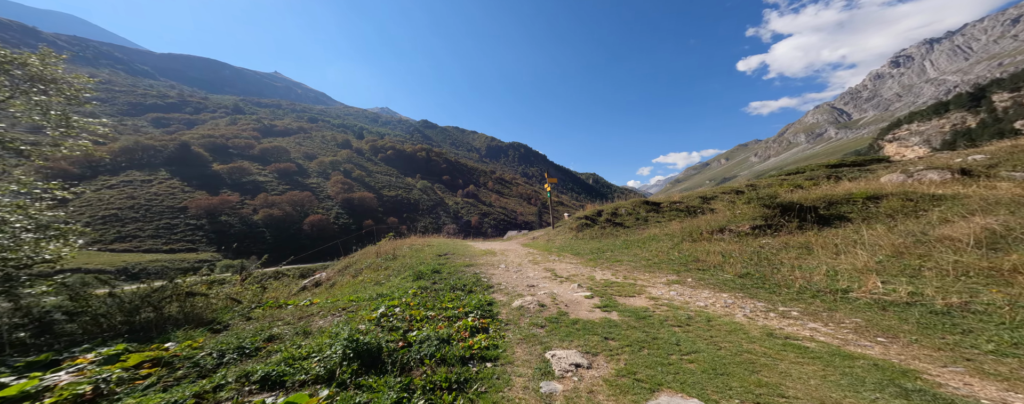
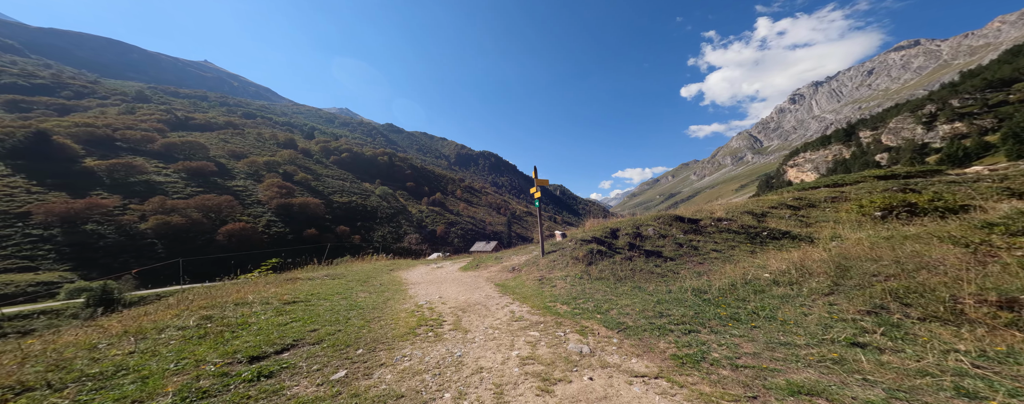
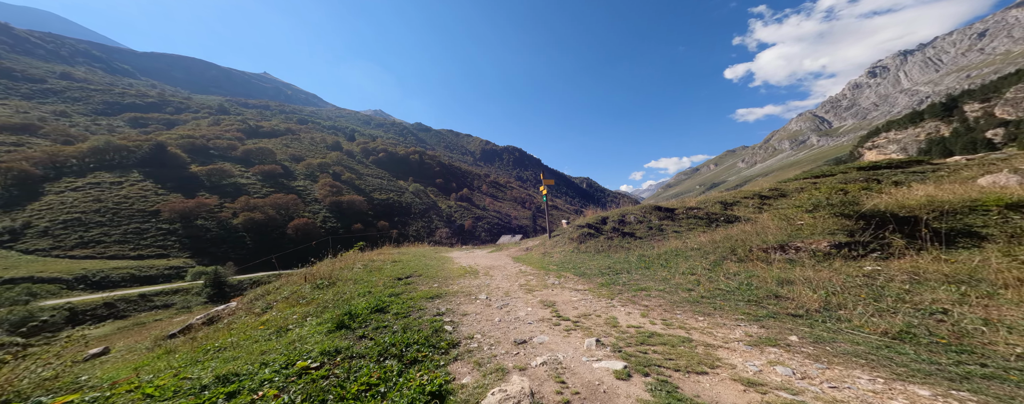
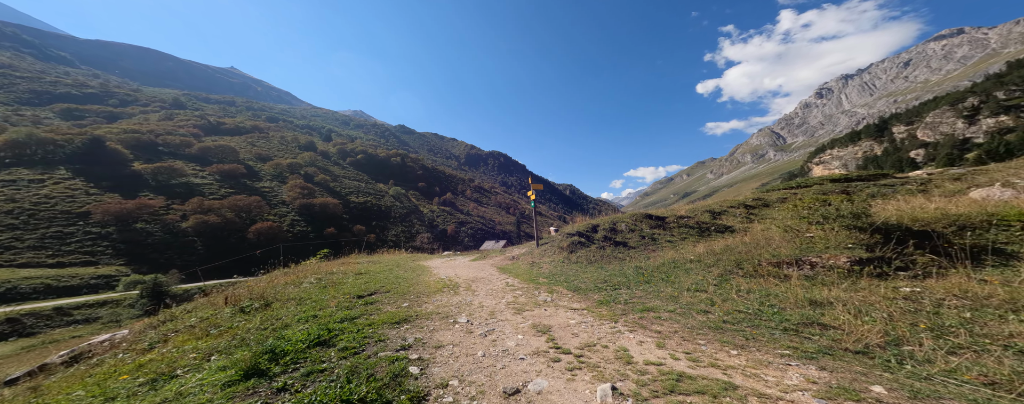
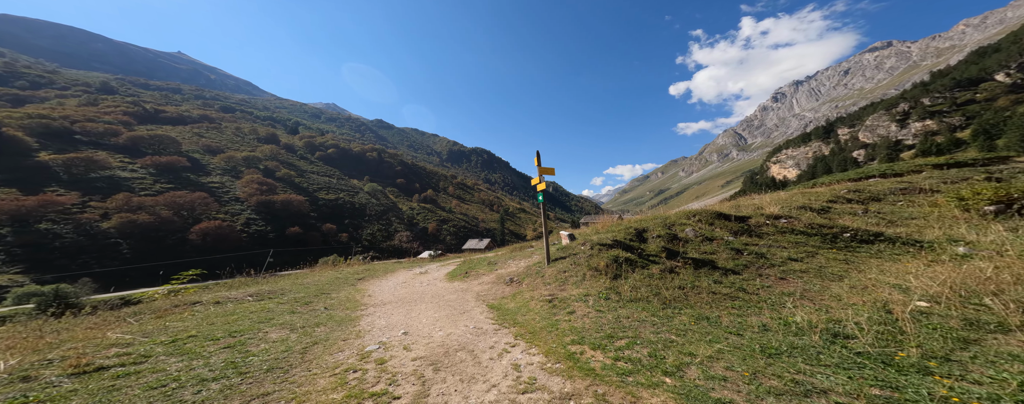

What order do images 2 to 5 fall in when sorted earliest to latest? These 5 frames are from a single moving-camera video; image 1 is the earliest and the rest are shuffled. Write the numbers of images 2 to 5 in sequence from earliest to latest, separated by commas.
3, 4, 2, 5
